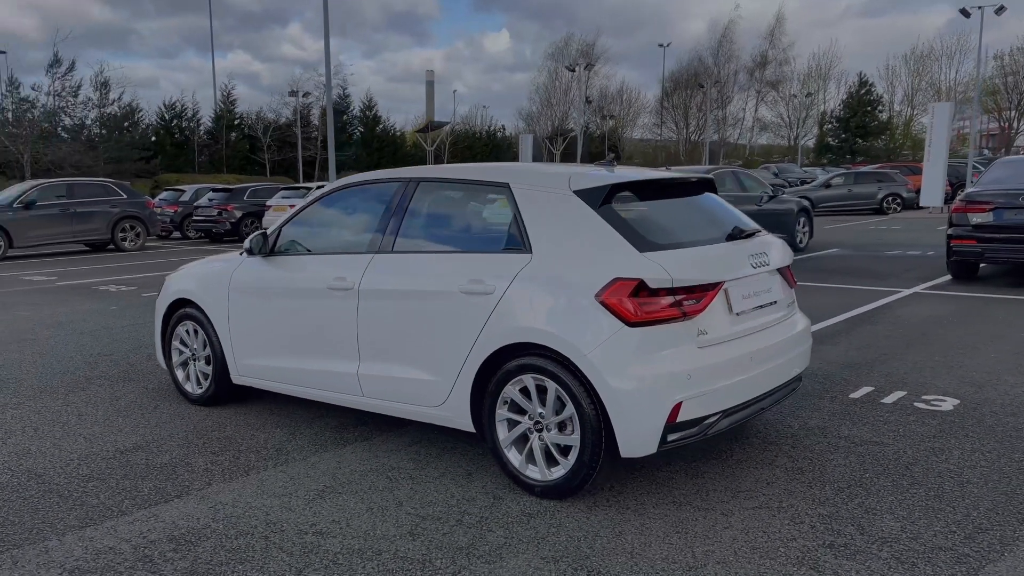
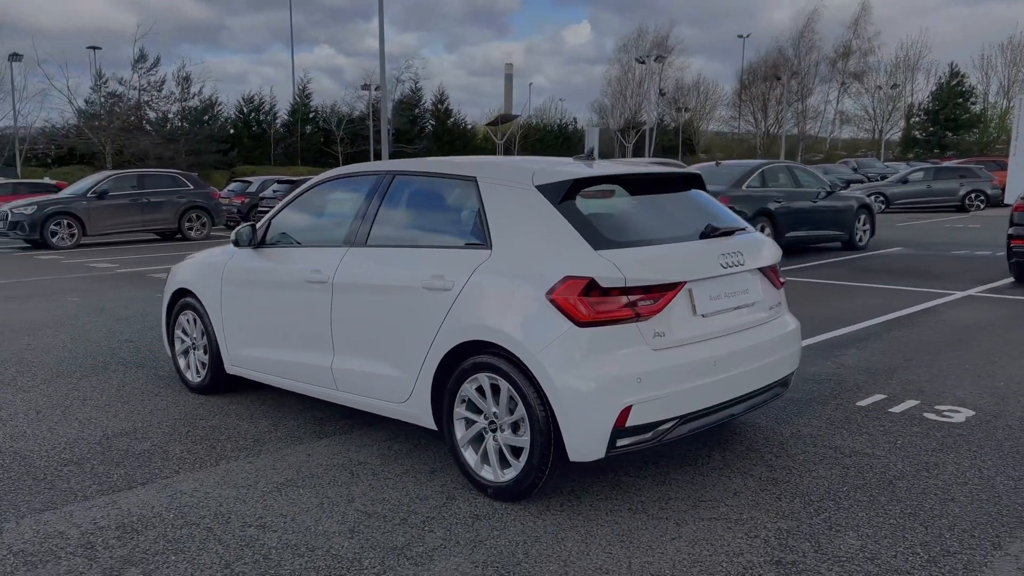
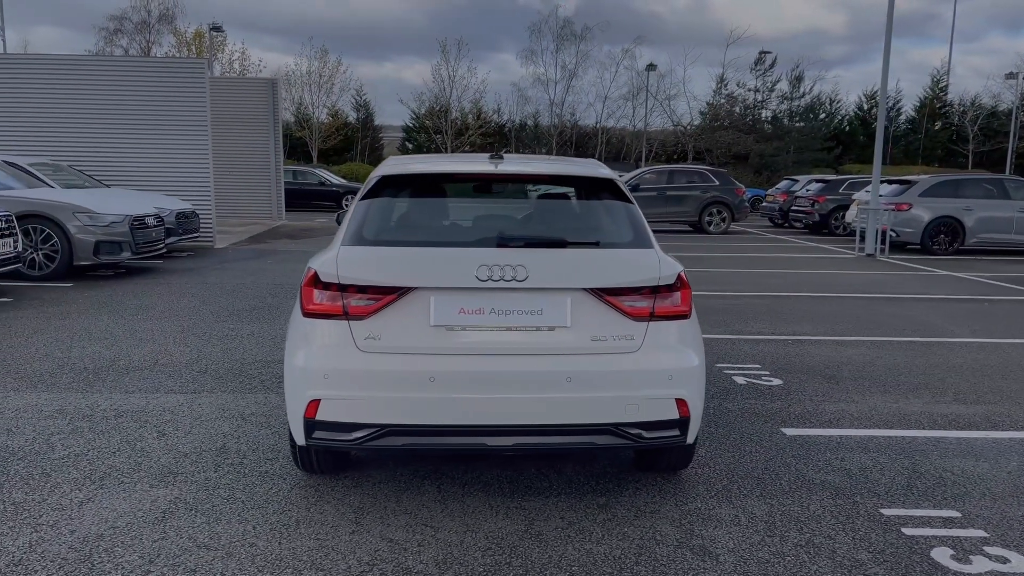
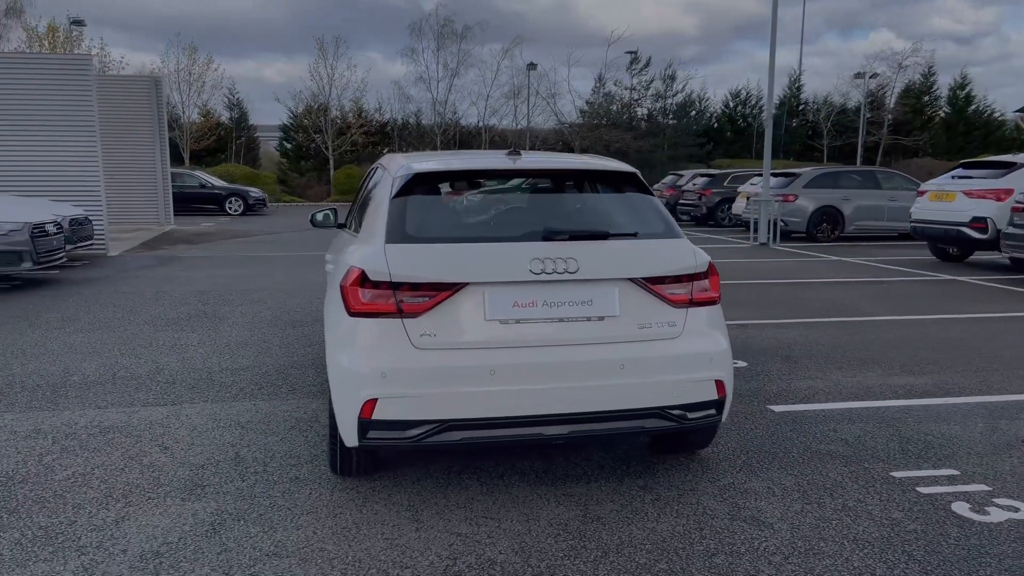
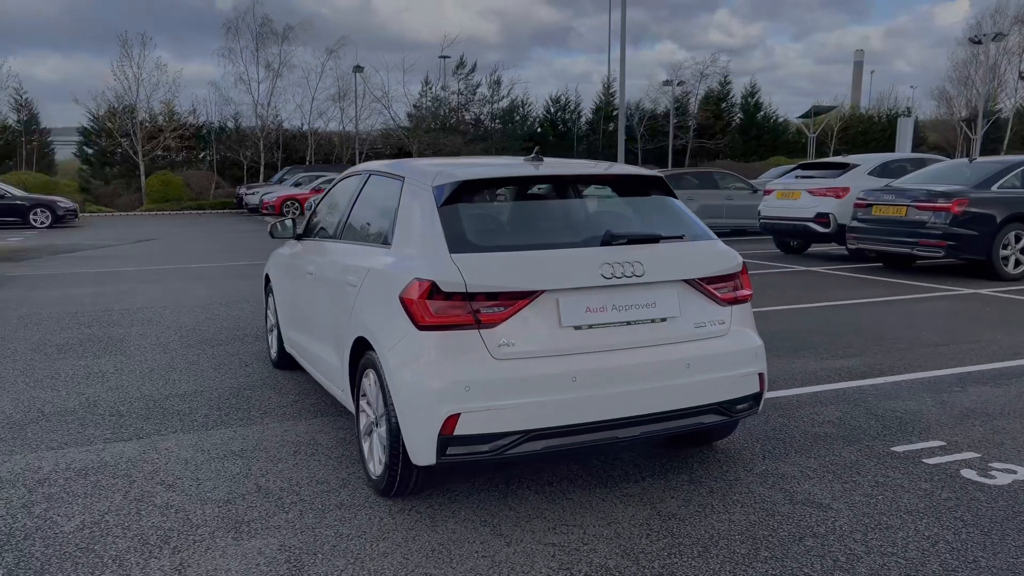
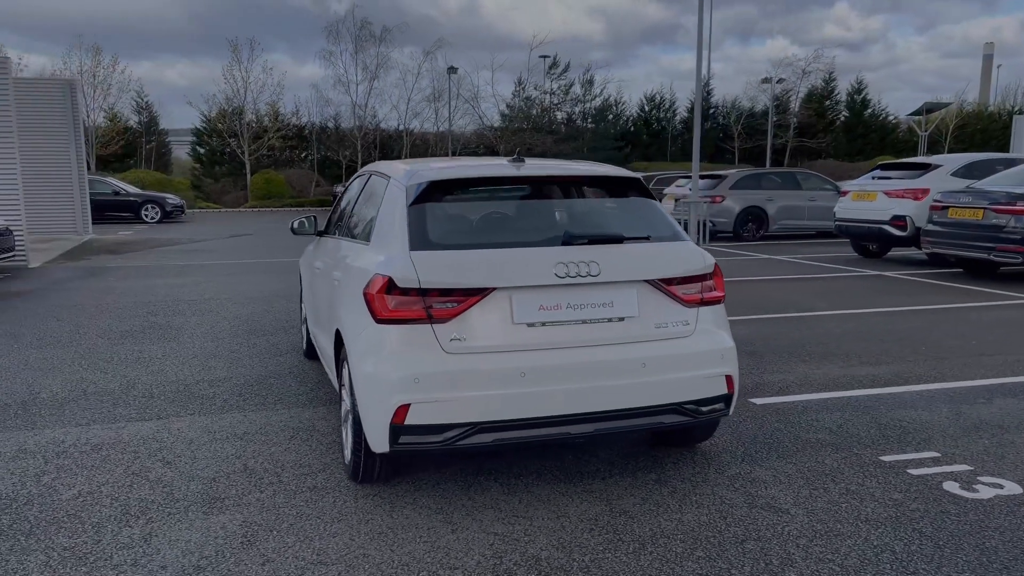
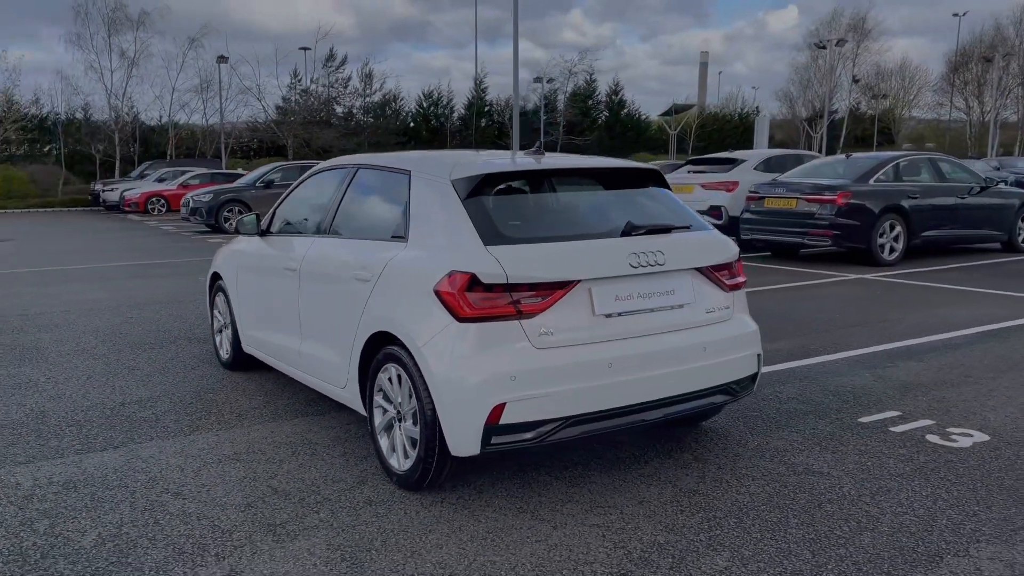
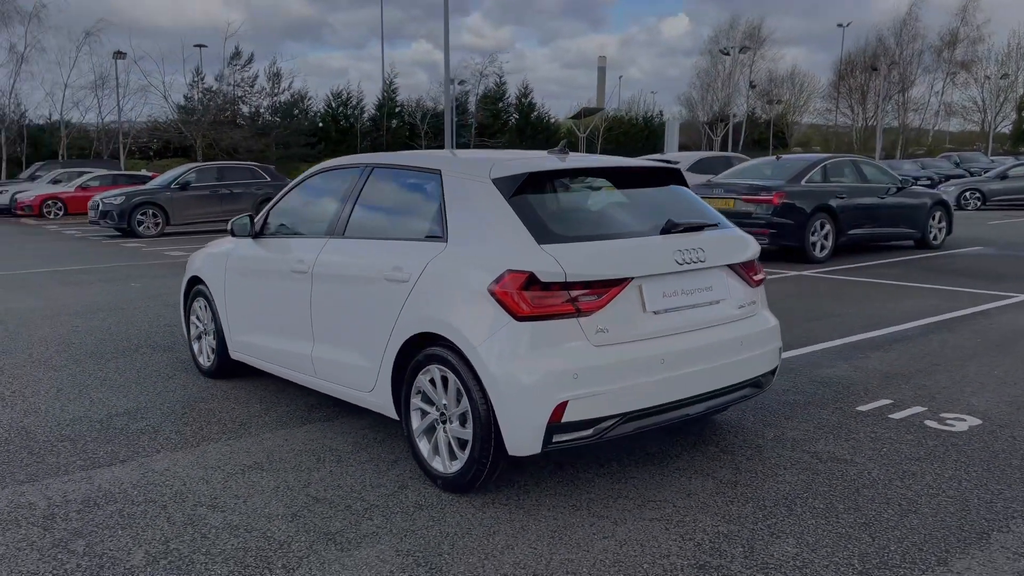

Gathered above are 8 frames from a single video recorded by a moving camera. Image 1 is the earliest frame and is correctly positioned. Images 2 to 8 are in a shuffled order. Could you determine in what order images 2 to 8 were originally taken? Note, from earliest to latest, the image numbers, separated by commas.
2, 8, 7, 5, 6, 4, 3
